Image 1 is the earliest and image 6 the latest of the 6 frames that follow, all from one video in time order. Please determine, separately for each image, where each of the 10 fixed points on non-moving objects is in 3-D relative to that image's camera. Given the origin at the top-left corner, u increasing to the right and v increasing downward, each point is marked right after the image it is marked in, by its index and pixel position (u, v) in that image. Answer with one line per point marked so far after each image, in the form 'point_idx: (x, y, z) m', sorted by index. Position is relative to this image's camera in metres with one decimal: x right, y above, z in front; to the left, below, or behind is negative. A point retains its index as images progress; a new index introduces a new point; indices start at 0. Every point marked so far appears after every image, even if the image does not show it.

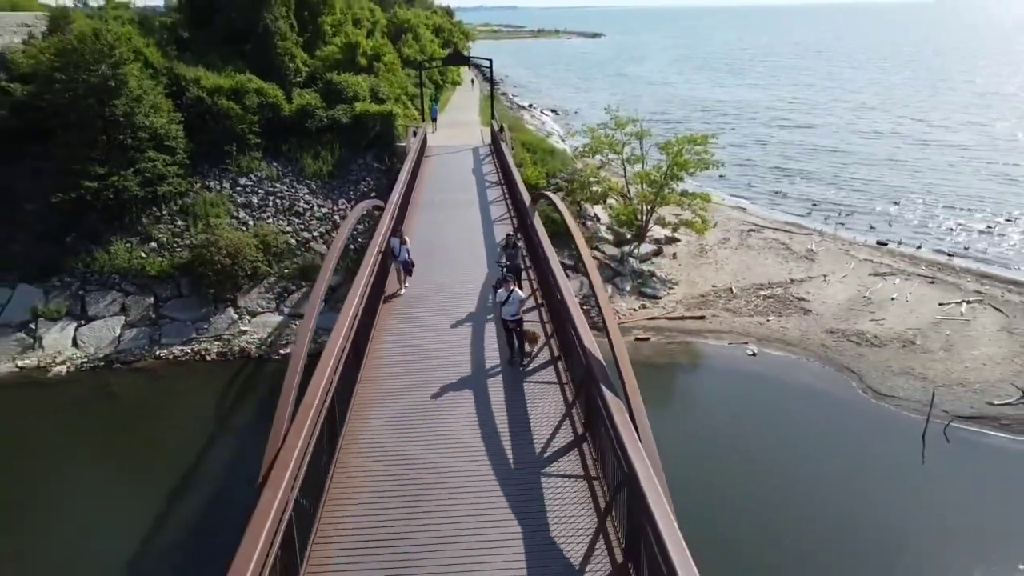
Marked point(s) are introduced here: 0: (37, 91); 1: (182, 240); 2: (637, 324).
0: (-11.1, +4.6, +19.5) m
1: (-7.5, +1.1, +18.7) m
2: (+2.7, -0.8, +17.9) m
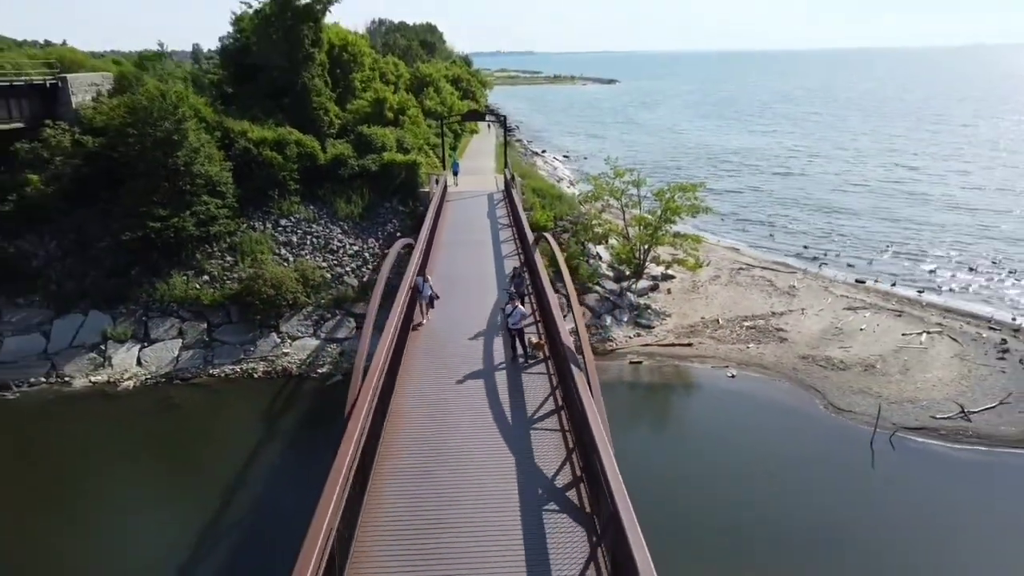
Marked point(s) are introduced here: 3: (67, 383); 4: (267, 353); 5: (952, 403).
0: (-10.9, +3.8, +22.3) m
1: (-7.2, +0.4, +21.2) m
2: (+2.9, -1.5, +20.1) m
3: (-10.1, -2.1, +18.7) m
4: (-5.8, -1.5, +19.7) m
5: (+8.8, -2.3, +16.5) m
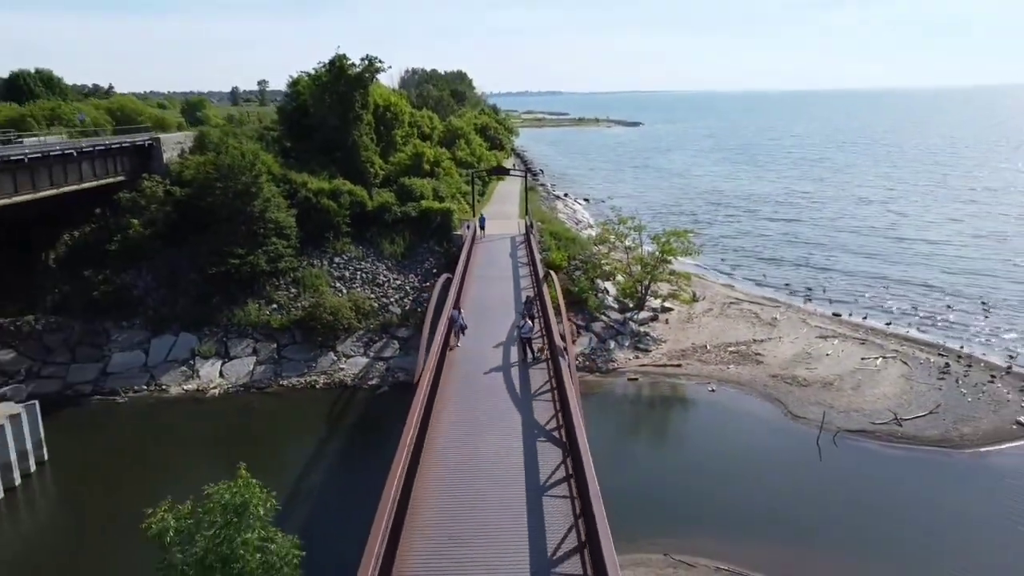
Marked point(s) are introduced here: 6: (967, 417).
0: (-10.2, +3.0, +26.7) m
1: (-6.7, -0.4, +25.4) m
2: (+3.4, -2.3, +23.9) m
3: (-9.6, -2.8, +22.8) m
4: (-5.3, -2.3, +23.7) m
5: (+9.2, -3.0, +20.1) m
6: (+10.9, -3.0, +19.7) m
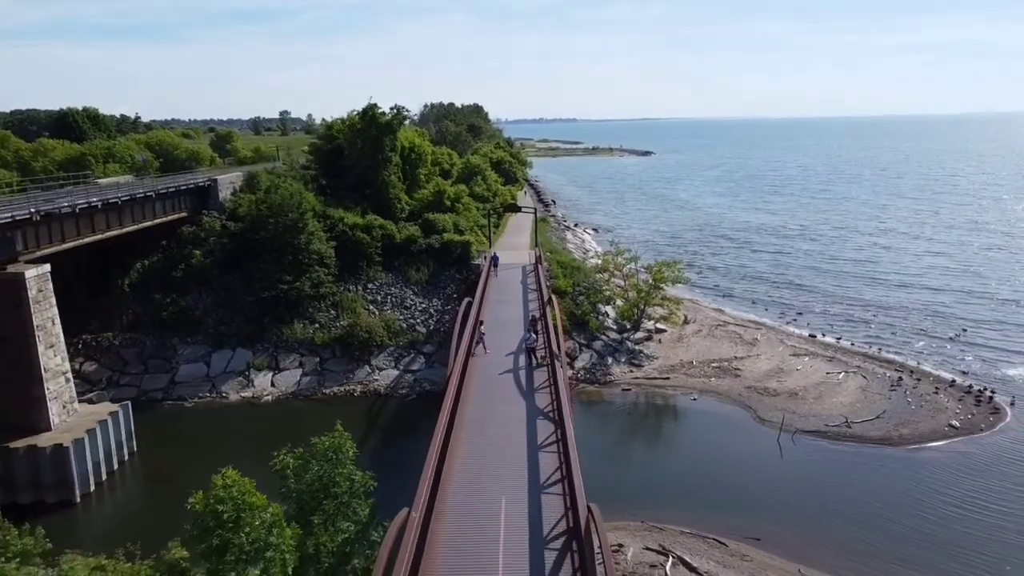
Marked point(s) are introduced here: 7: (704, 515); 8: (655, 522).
0: (-9.8, +2.2, +30.7) m
1: (-6.3, -1.2, +29.2) m
2: (+3.8, -3.1, +27.5) m
3: (-9.3, -3.5, +26.7) m
4: (-5.0, -3.0, +27.5) m
5: (+9.4, -3.7, +23.6) m
6: (+11.1, -3.7, +23.2) m
7: (+4.4, -5.2, +18.8) m
8: (+3.2, -5.2, +18.4) m
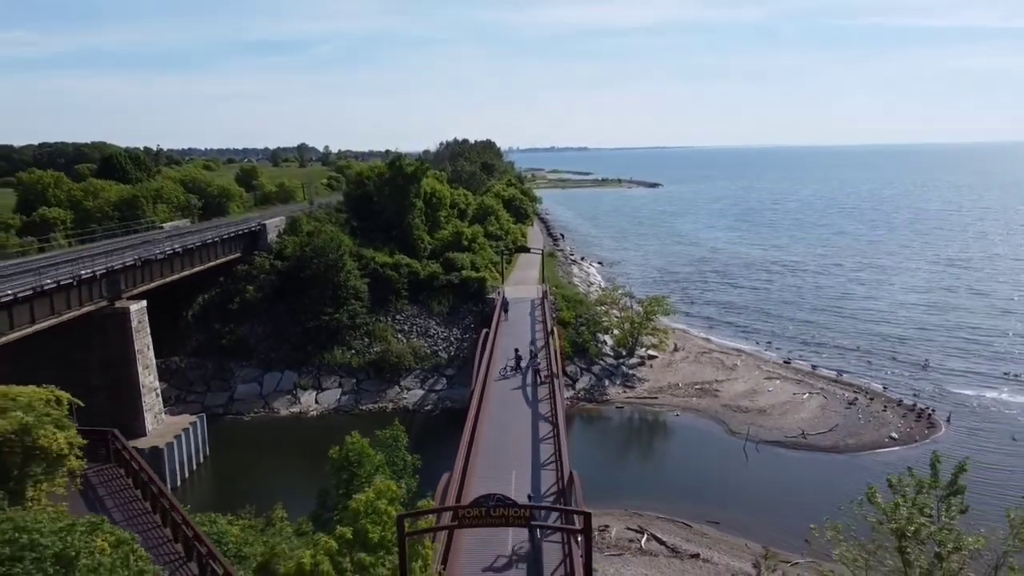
0: (-9.4, +0.9, +35.5) m
1: (-5.9, -2.5, +33.8) m
2: (+4.1, -4.3, +31.9) m
3: (-8.9, -4.7, +31.2) m
4: (-4.6, -4.3, +32.0) m
5: (+9.8, -4.8, +27.9) m
6: (+11.5, -4.8, +27.5) m
7: (+4.6, -6.2, +23.1) m
8: (+3.5, -6.2, +22.8) m
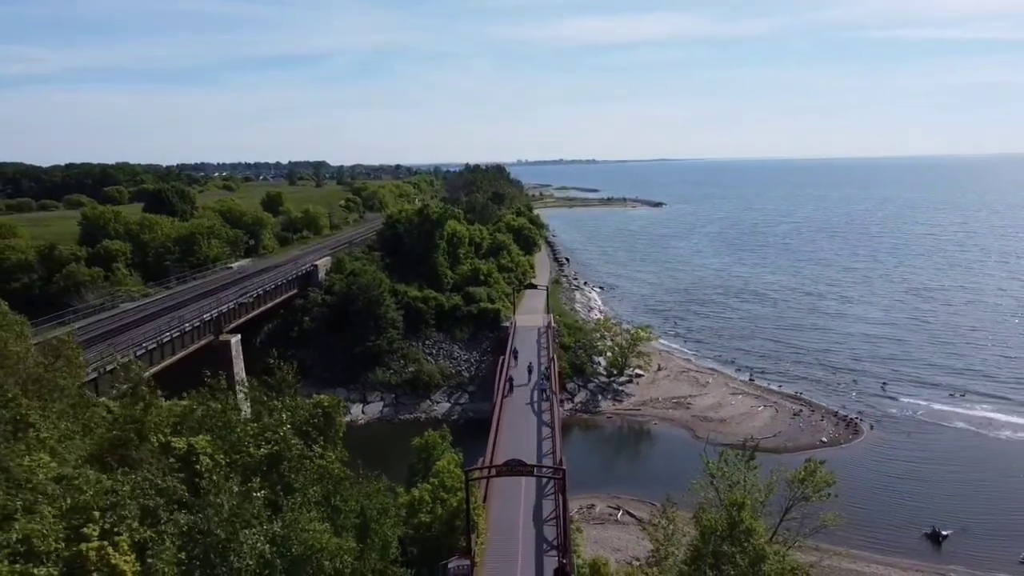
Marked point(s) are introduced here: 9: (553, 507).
0: (-8.9, -0.7, +43.0) m
1: (-5.4, -4.0, +41.2) m
2: (+4.6, -5.9, +39.1) m
3: (-8.5, -6.2, +38.6) m
4: (-4.1, -5.8, +39.3) m
5: (+10.2, -6.3, +35.0) m
6: (+11.9, -6.3, +34.7) m
7: (+5.0, -7.6, +30.3) m
8: (+3.8, -7.6, +30.0) m
9: (+1.0, -5.4, +19.9) m
